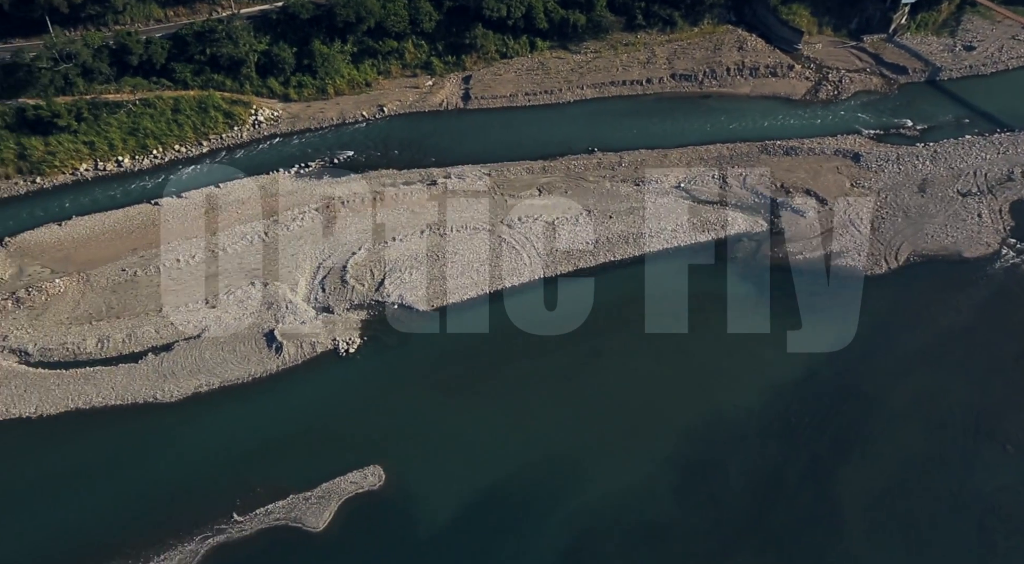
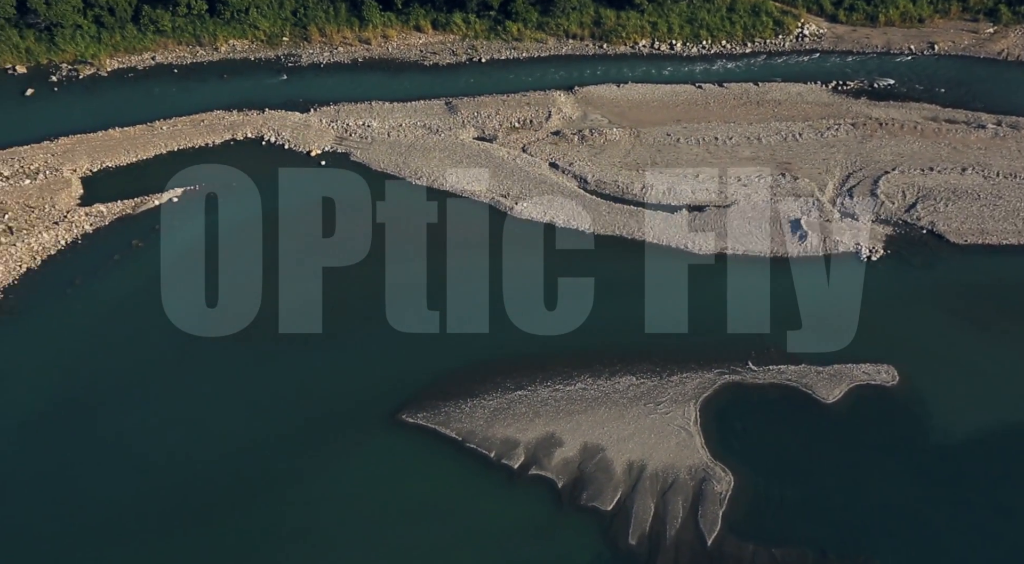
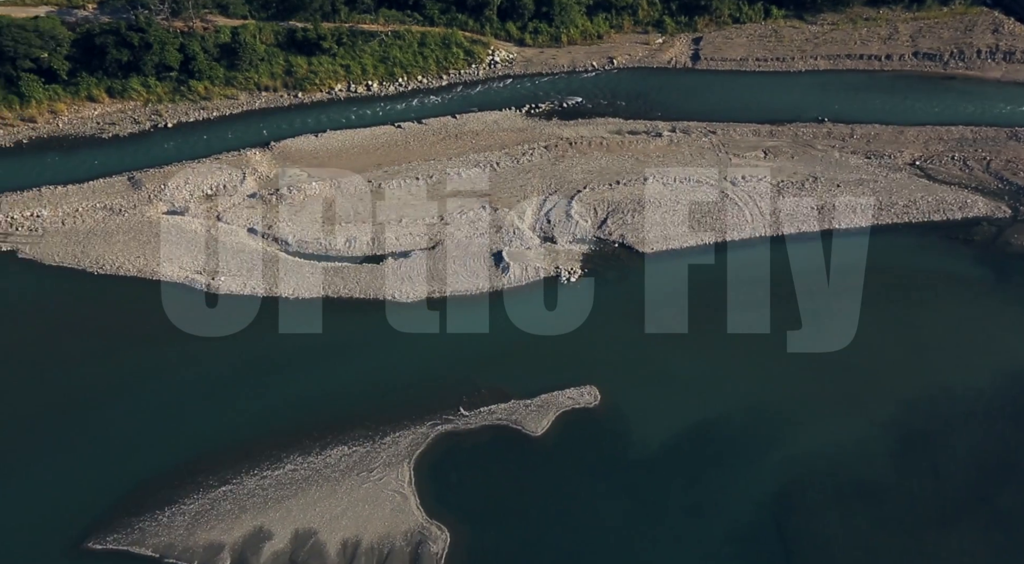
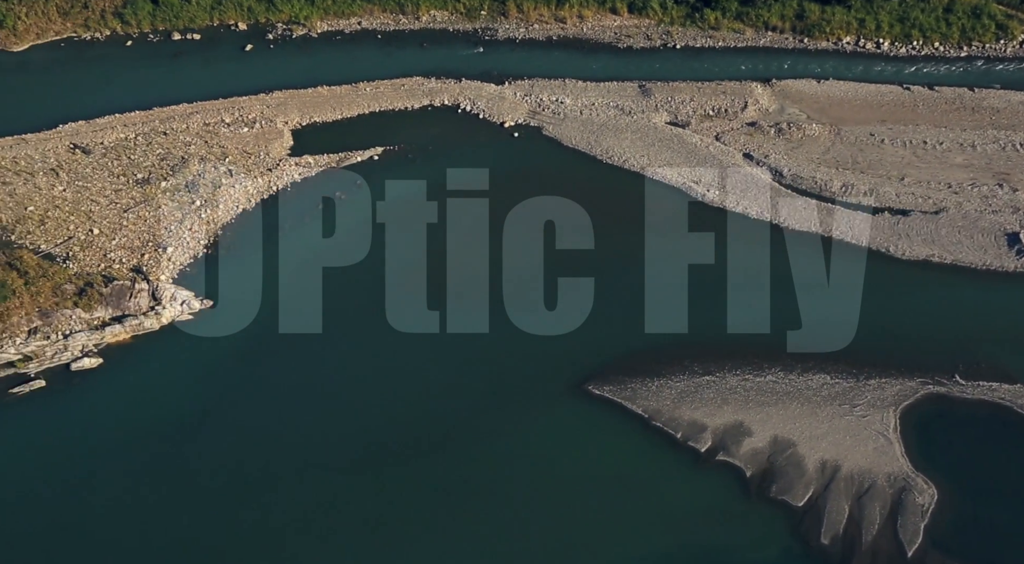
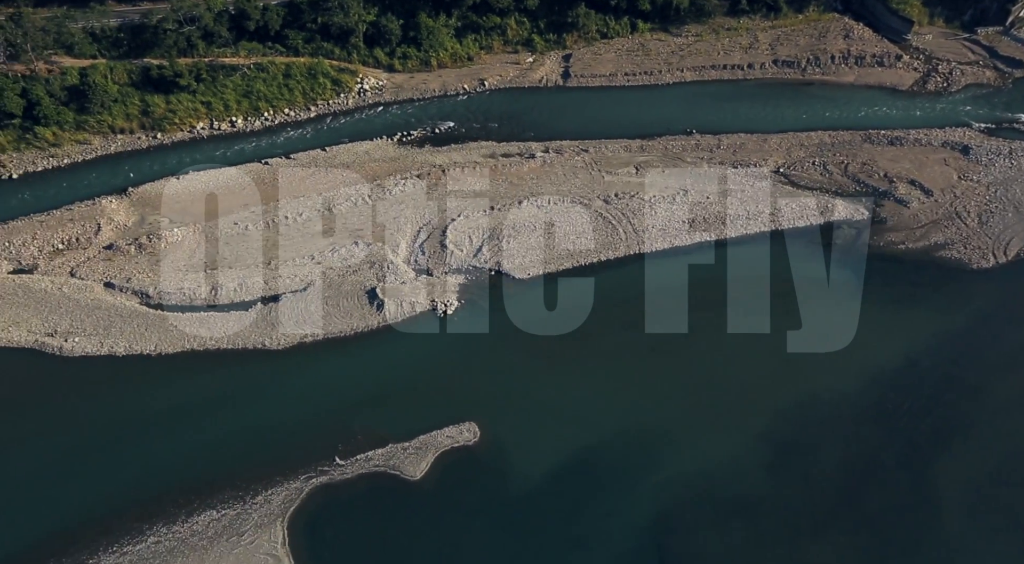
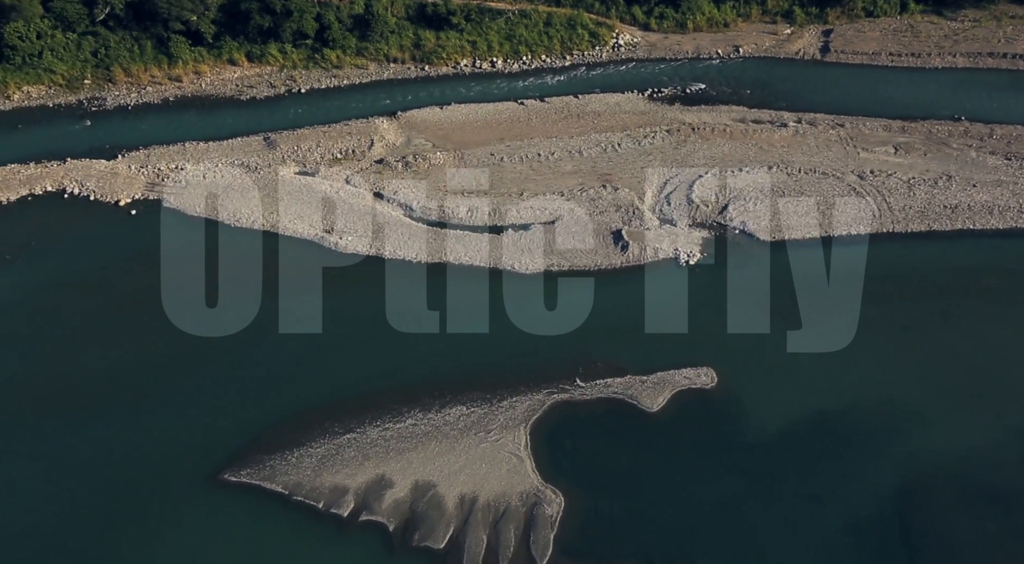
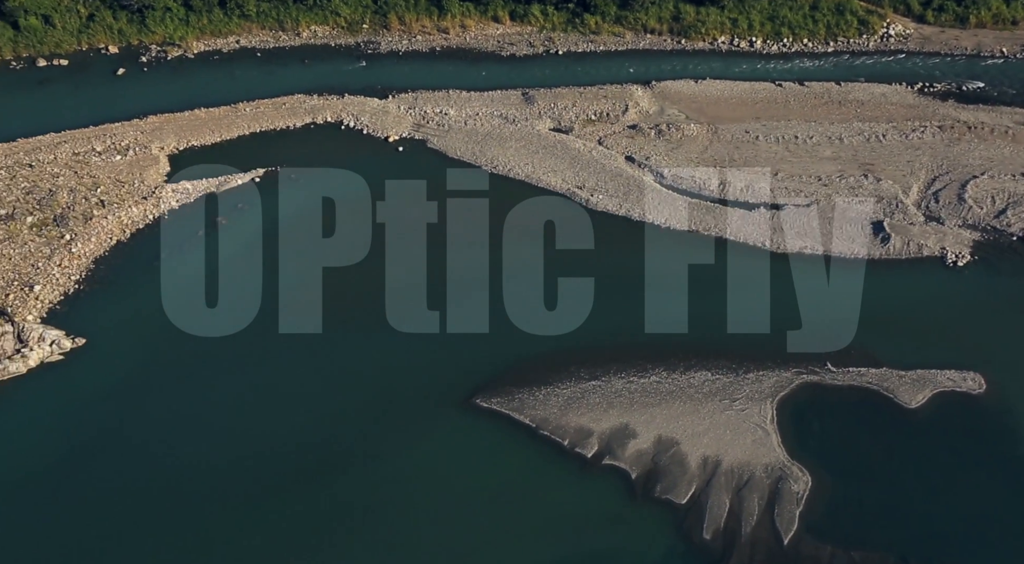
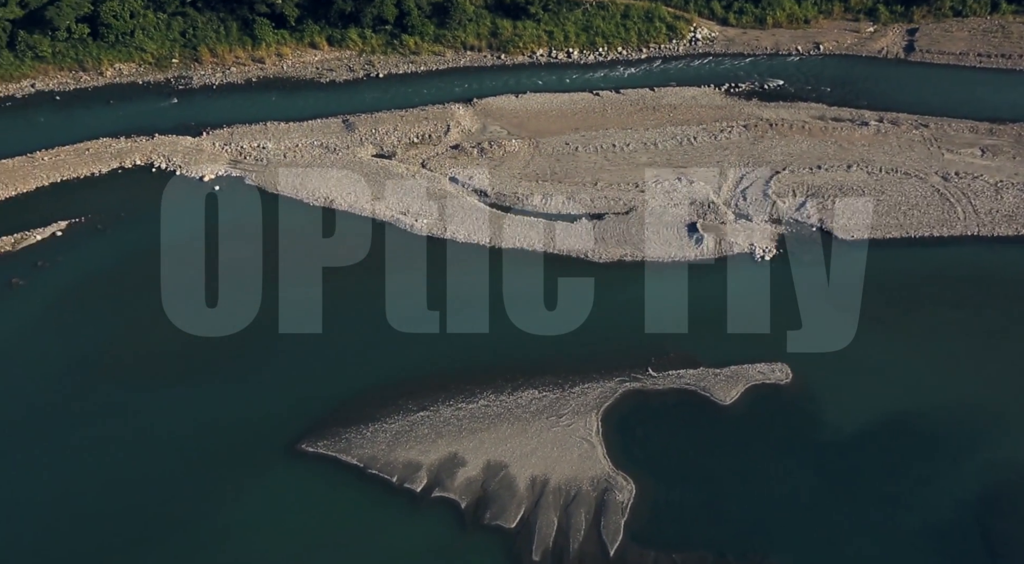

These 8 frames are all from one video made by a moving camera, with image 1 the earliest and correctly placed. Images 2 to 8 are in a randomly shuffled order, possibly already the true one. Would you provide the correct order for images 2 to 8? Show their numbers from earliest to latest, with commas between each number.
5, 3, 6, 8, 2, 7, 4
